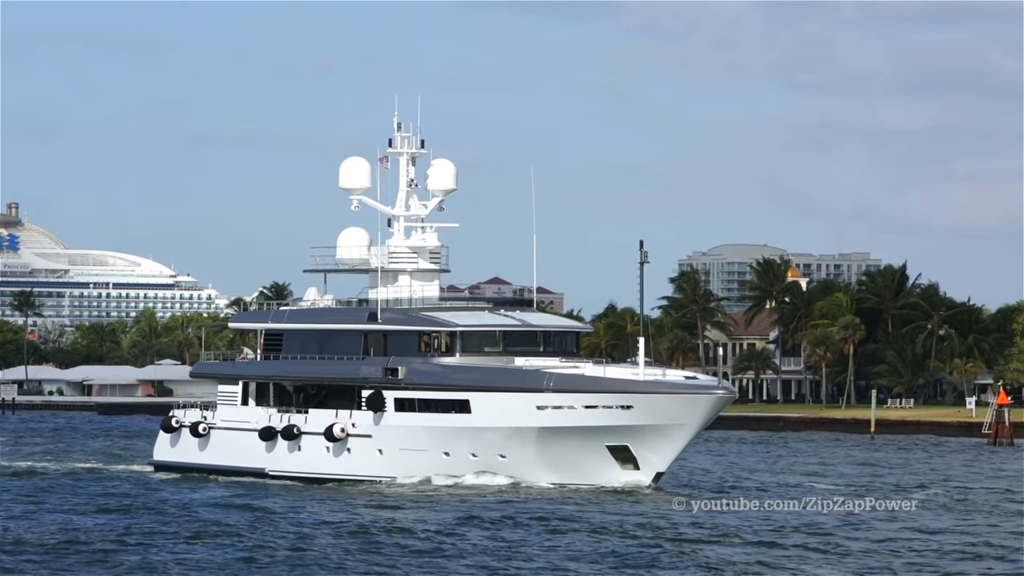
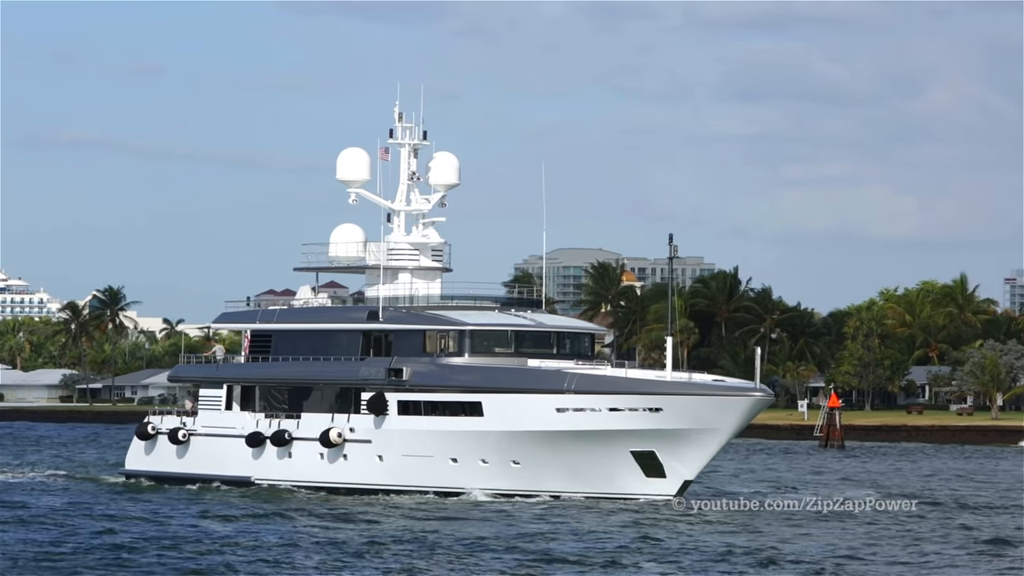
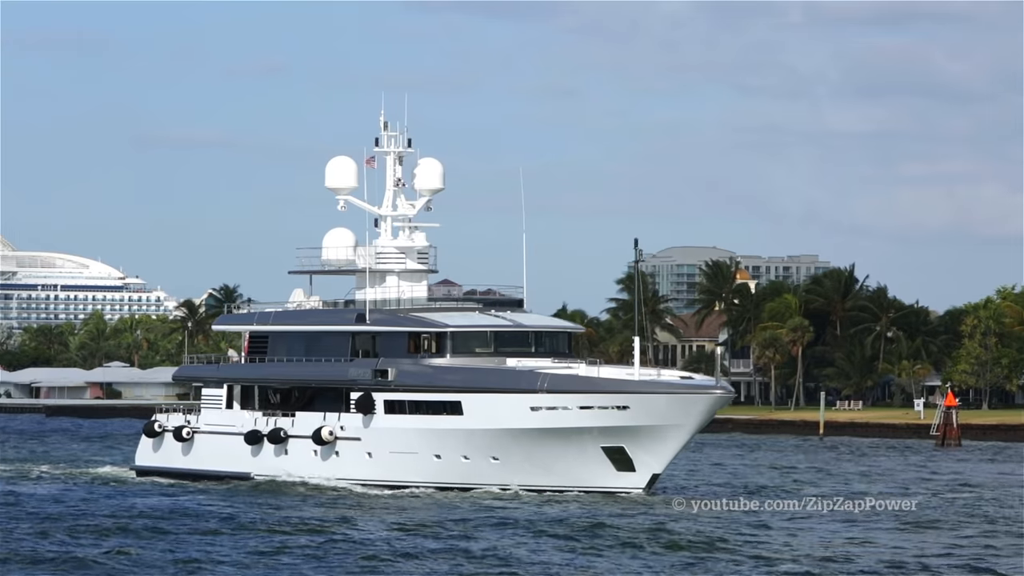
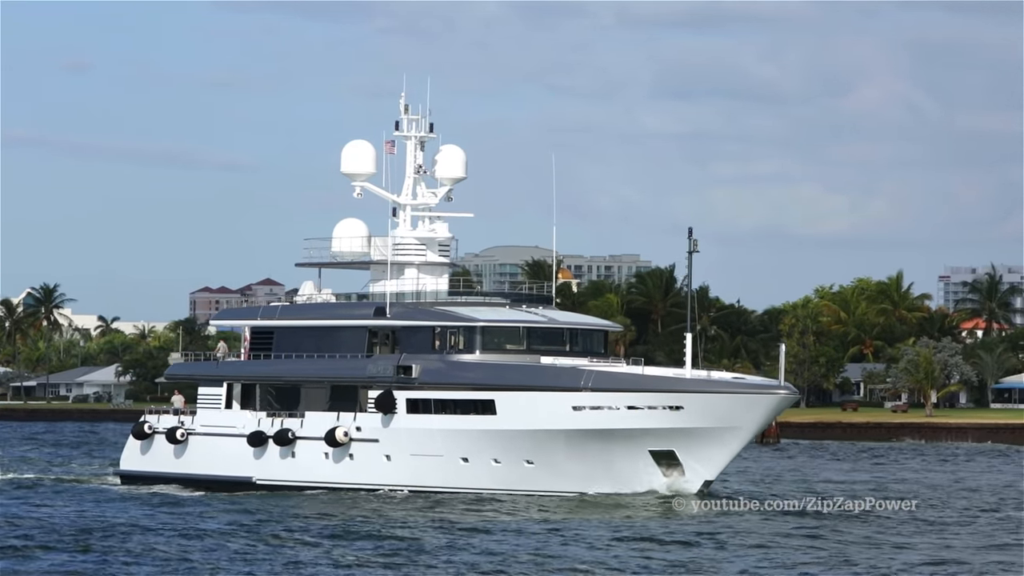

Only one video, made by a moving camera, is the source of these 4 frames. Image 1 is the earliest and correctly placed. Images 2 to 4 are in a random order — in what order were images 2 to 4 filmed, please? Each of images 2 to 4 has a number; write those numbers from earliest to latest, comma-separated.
3, 2, 4
